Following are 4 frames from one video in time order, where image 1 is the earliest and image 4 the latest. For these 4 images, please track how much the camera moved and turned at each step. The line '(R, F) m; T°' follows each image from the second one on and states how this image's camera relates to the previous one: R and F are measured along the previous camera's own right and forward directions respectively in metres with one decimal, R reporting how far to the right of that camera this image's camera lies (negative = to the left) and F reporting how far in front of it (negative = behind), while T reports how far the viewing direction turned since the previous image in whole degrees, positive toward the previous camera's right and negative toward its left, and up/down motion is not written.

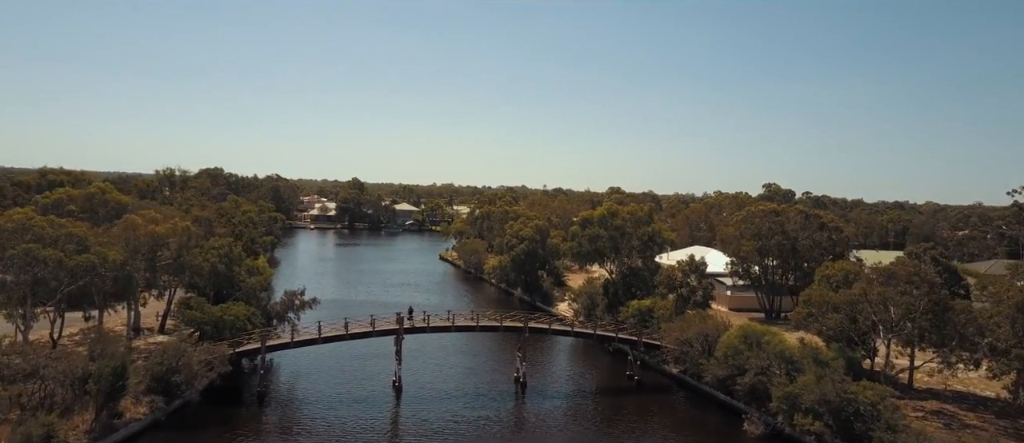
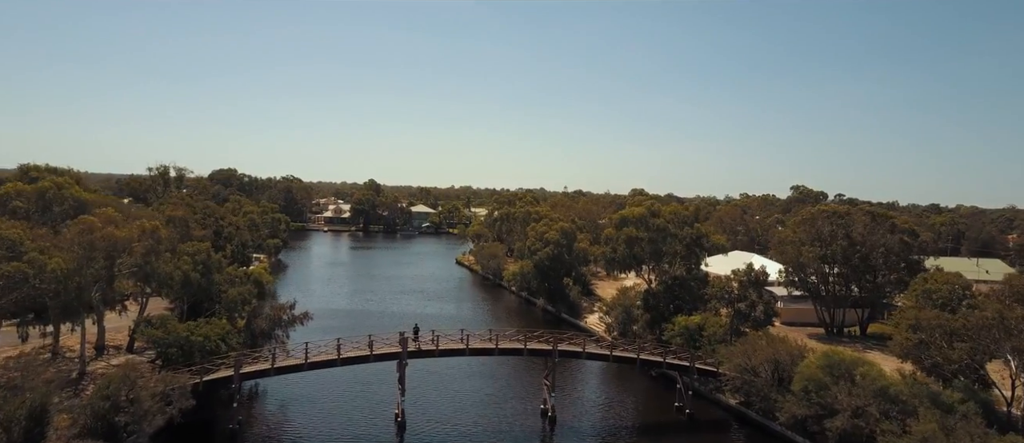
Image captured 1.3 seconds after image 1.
(-0.4, +6.3) m; -2°
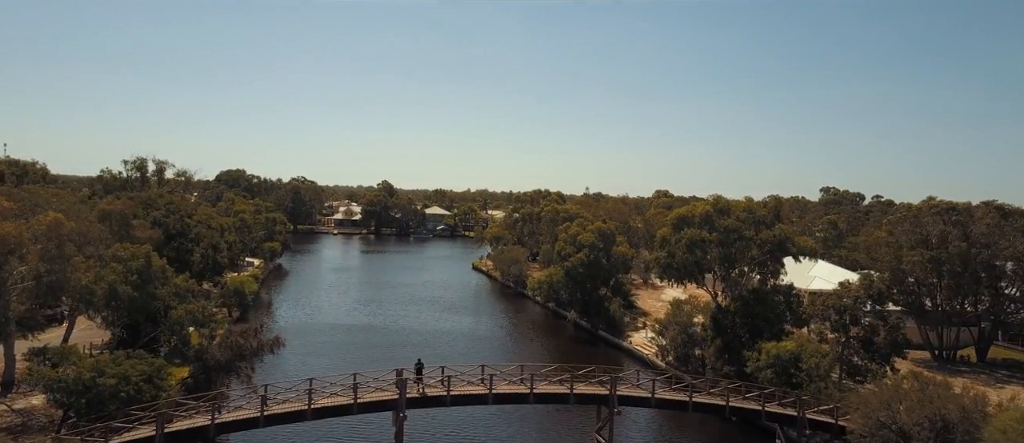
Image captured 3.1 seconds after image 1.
(-0.9, +8.8) m; -1°
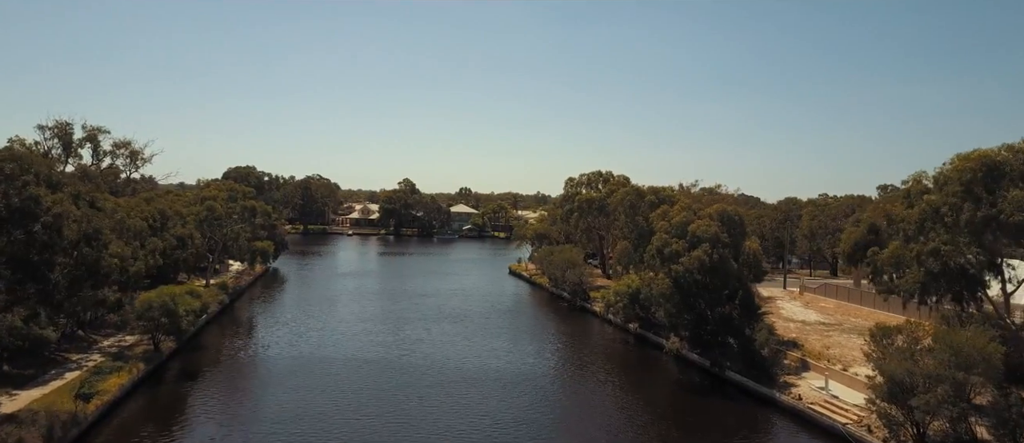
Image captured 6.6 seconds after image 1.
(-2.8, +16.9) m; -2°
